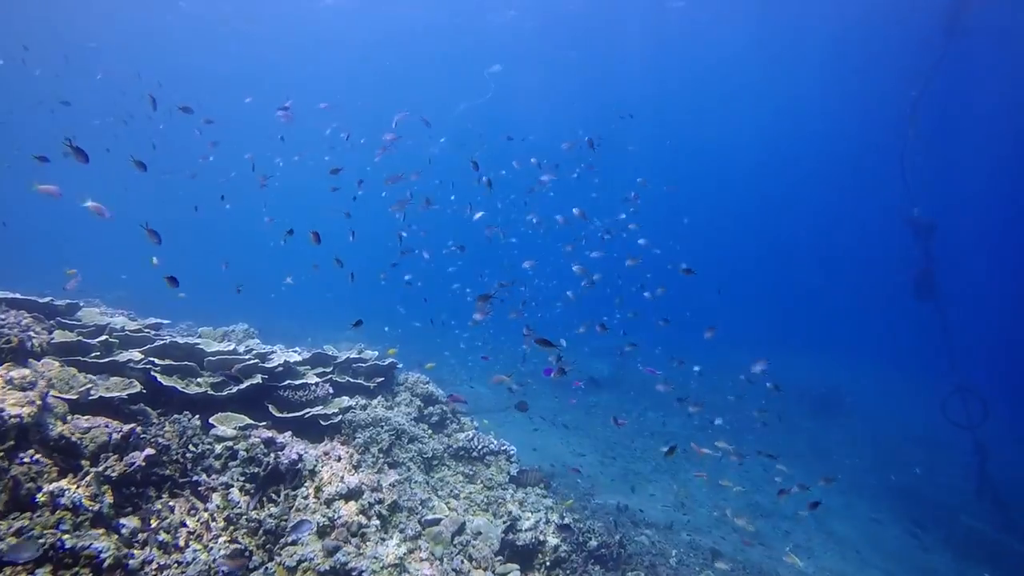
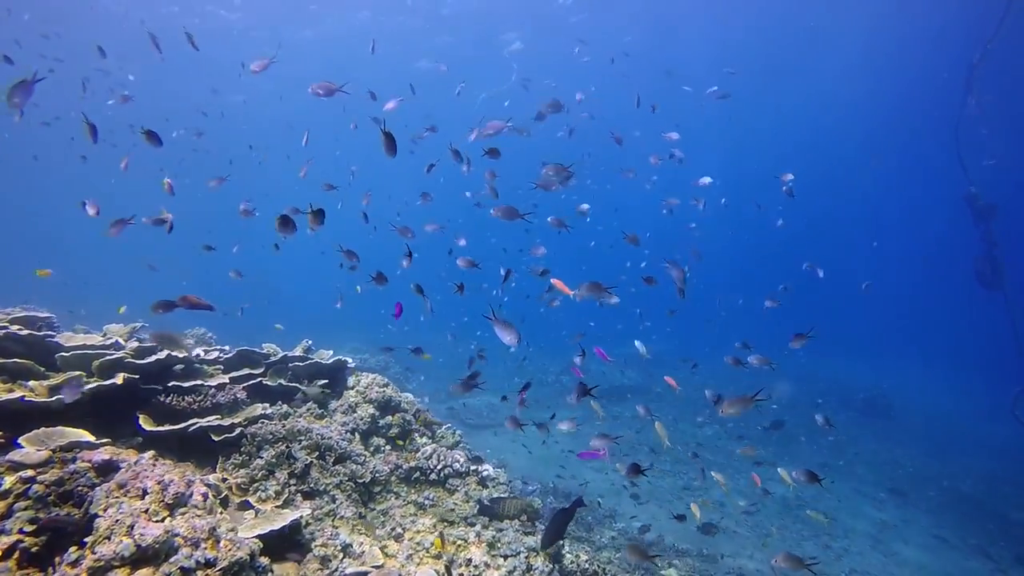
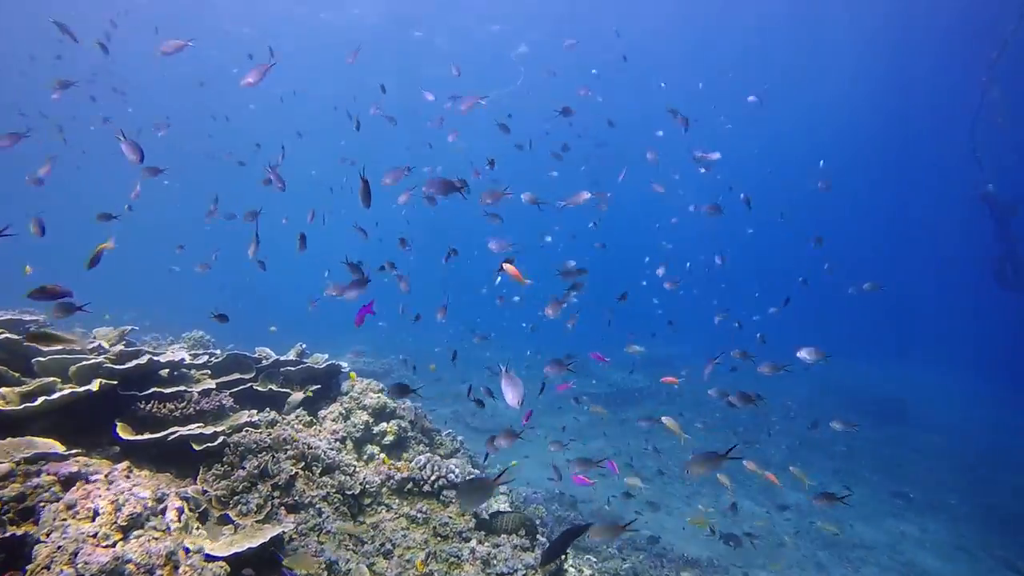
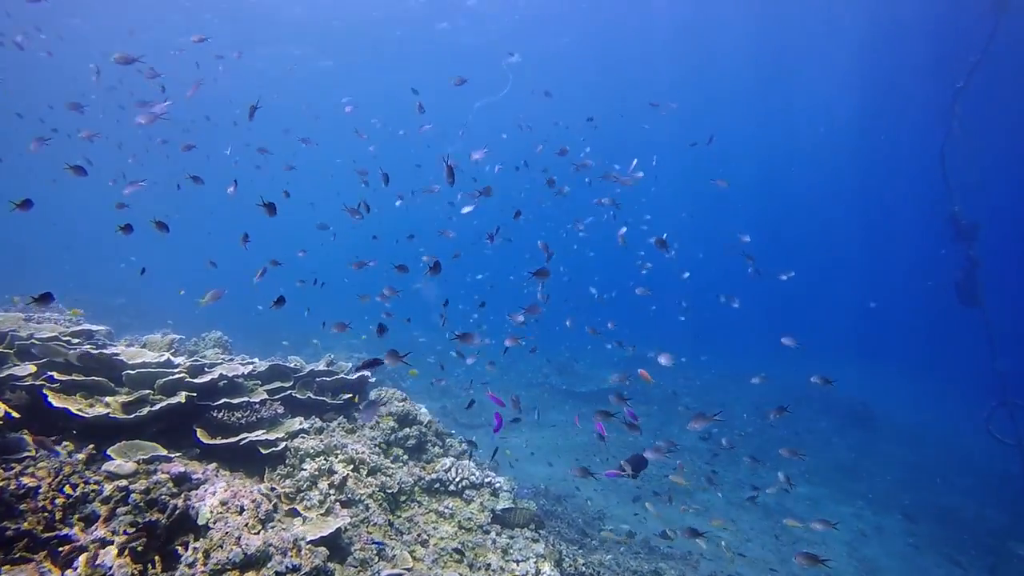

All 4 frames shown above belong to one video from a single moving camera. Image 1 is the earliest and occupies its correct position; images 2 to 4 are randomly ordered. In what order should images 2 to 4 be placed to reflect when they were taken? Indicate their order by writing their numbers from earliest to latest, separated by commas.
4, 2, 3
